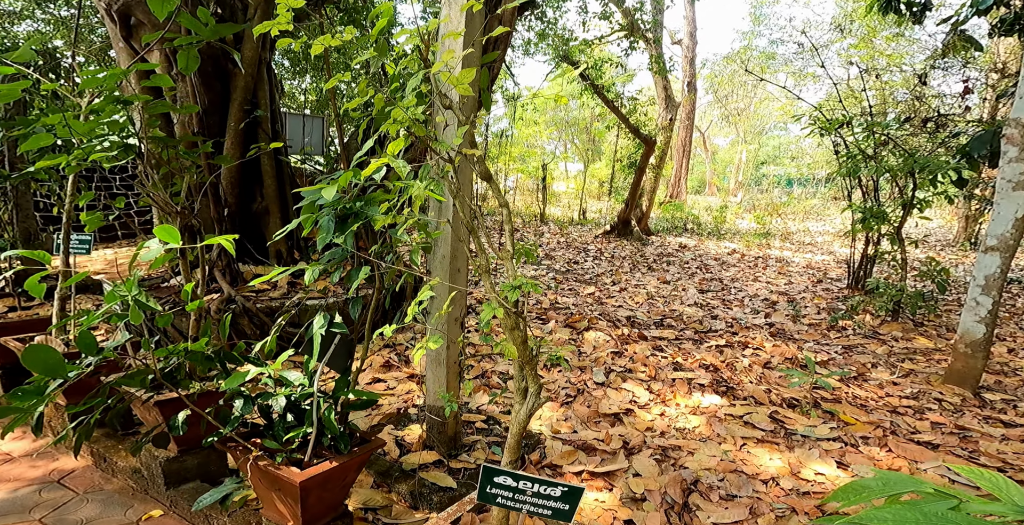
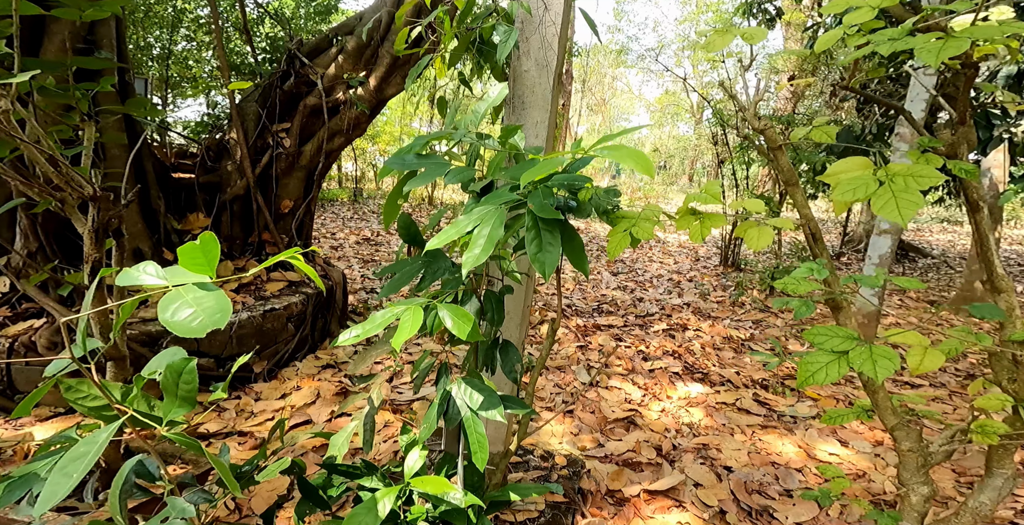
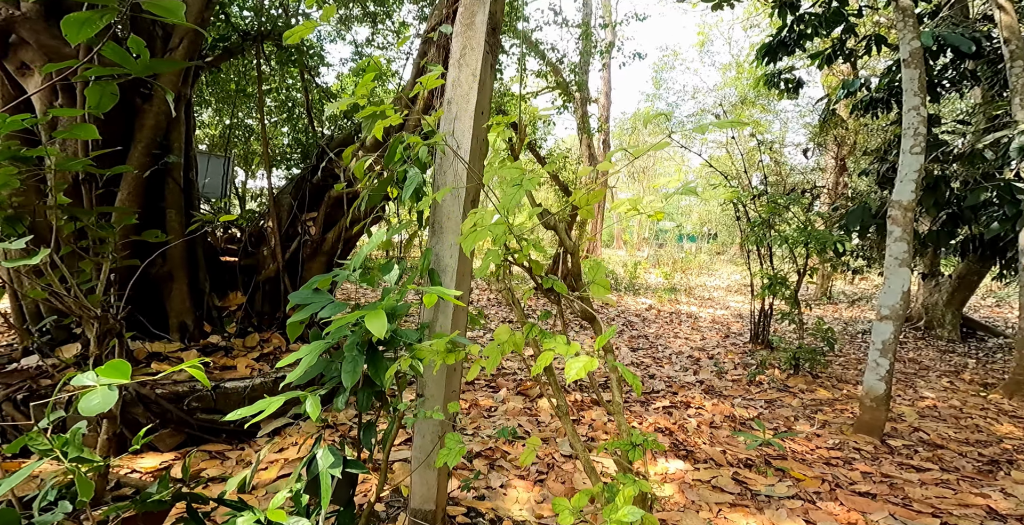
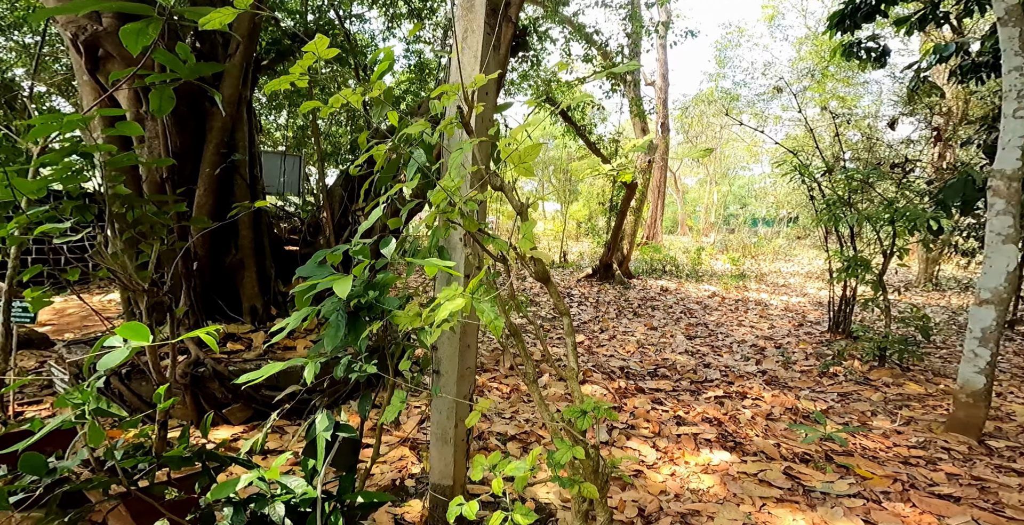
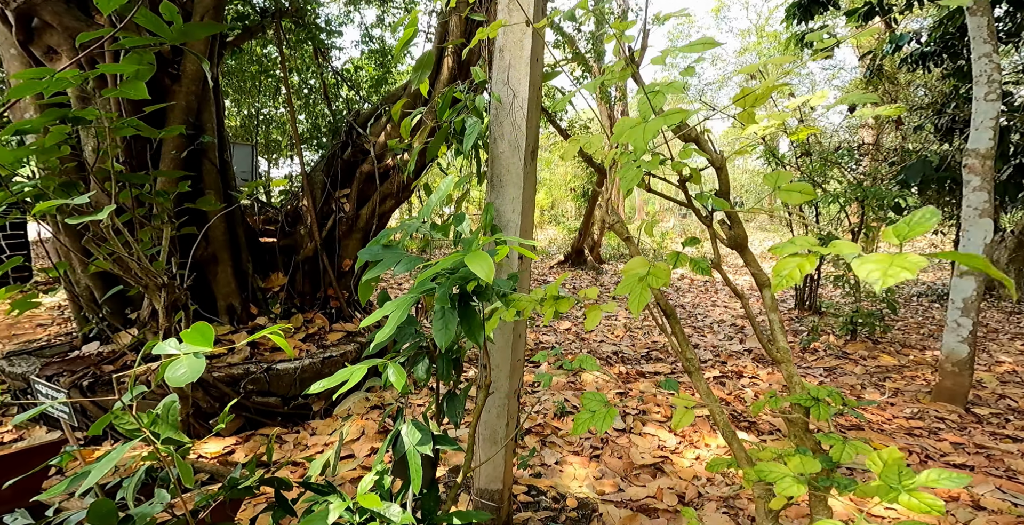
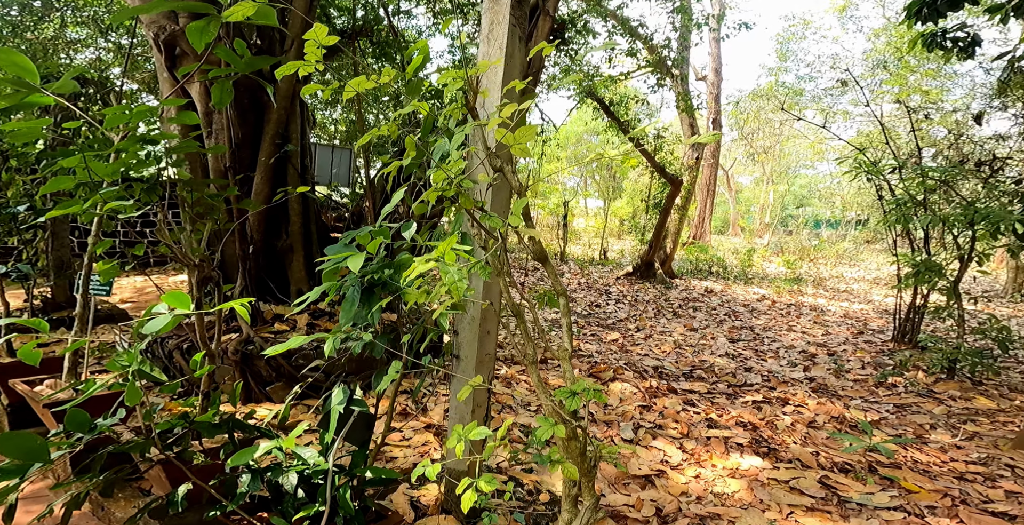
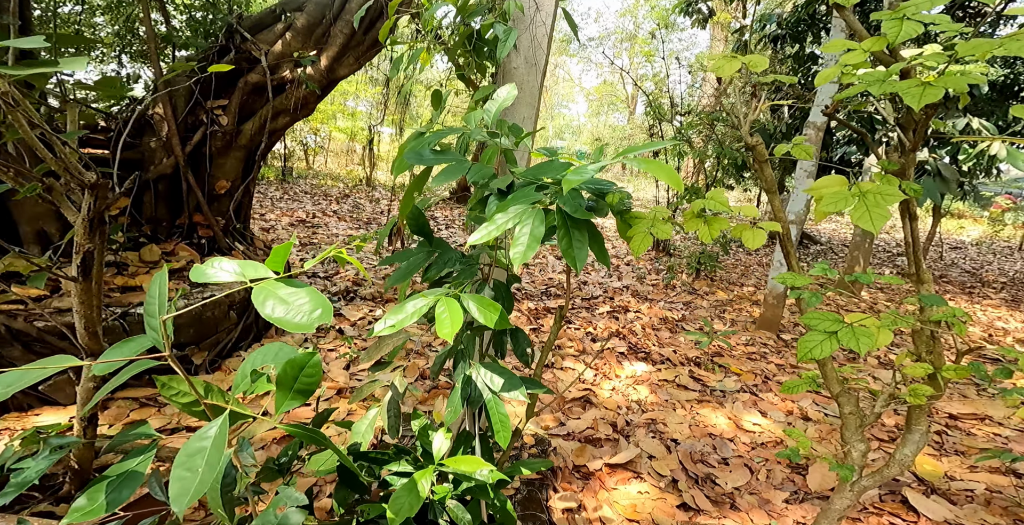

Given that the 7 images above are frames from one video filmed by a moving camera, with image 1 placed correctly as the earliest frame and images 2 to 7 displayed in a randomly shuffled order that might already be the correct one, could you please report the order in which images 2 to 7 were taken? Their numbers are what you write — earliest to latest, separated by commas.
6, 4, 3, 5, 2, 7
